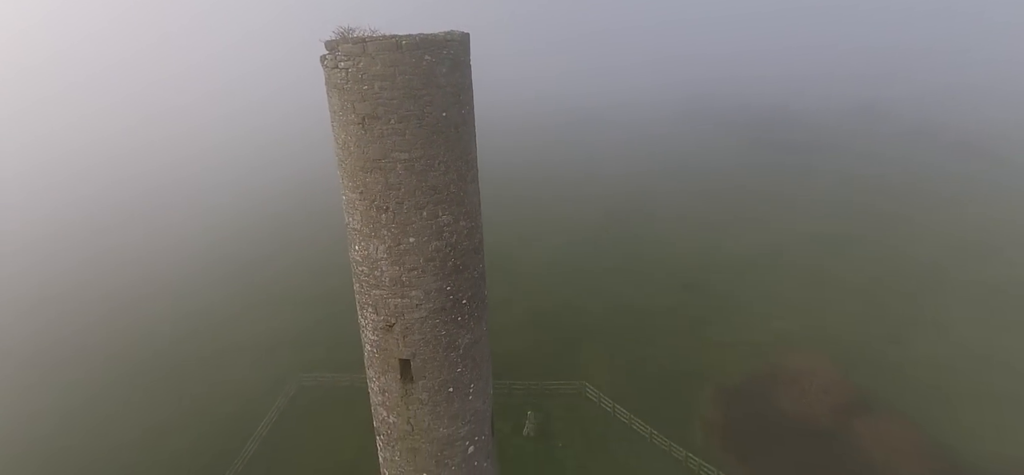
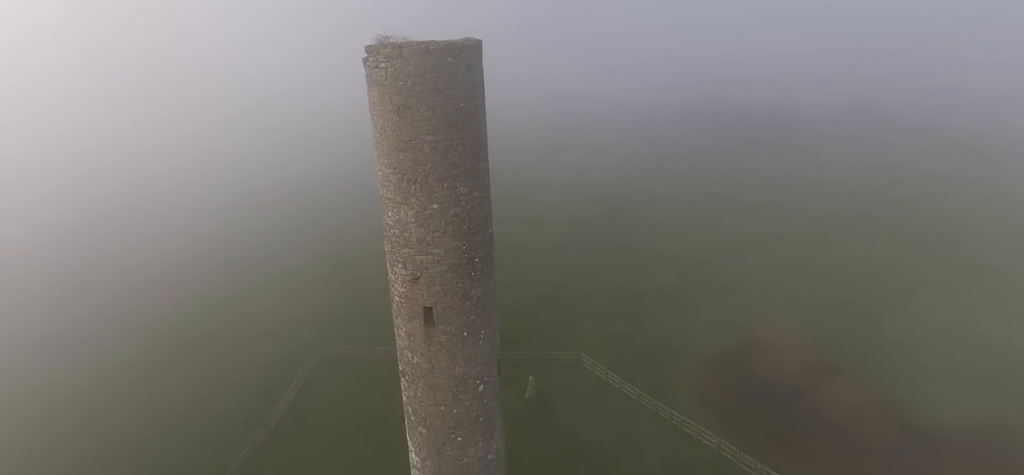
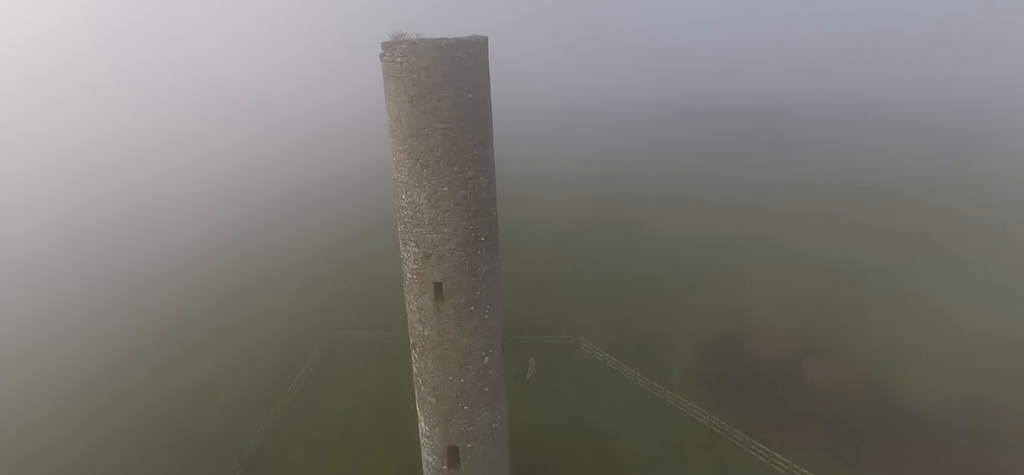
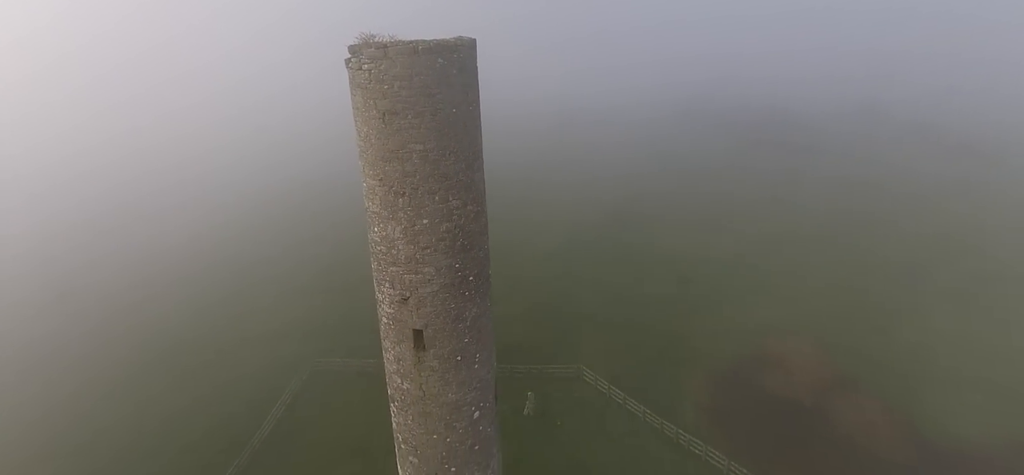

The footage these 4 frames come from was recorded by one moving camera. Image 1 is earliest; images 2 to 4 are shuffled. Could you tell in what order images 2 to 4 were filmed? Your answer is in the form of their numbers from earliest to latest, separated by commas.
4, 2, 3
